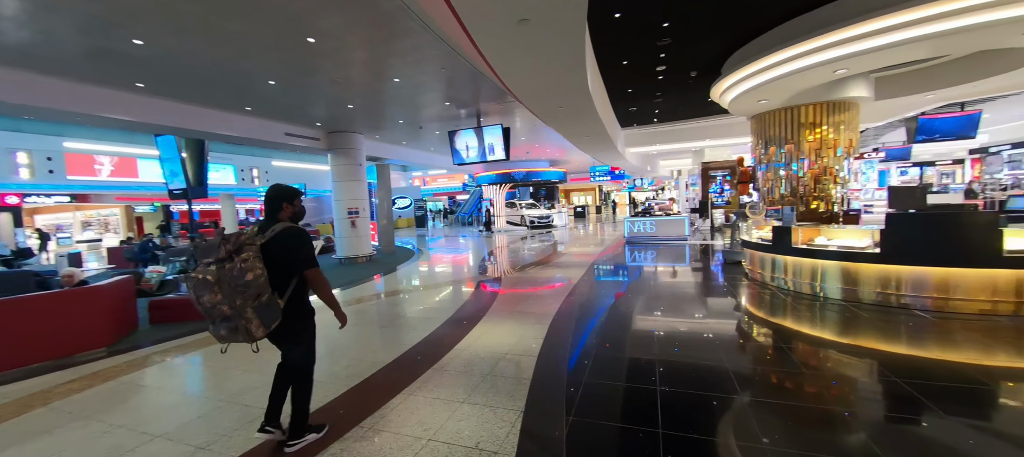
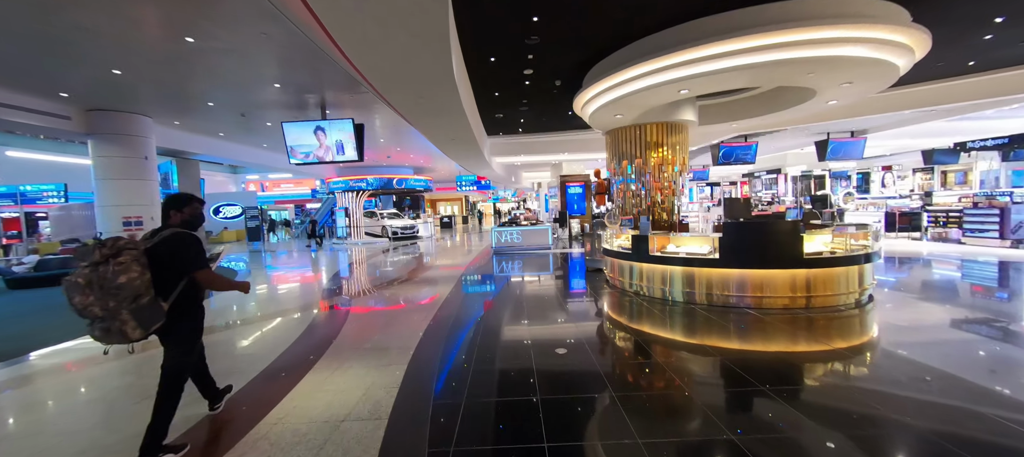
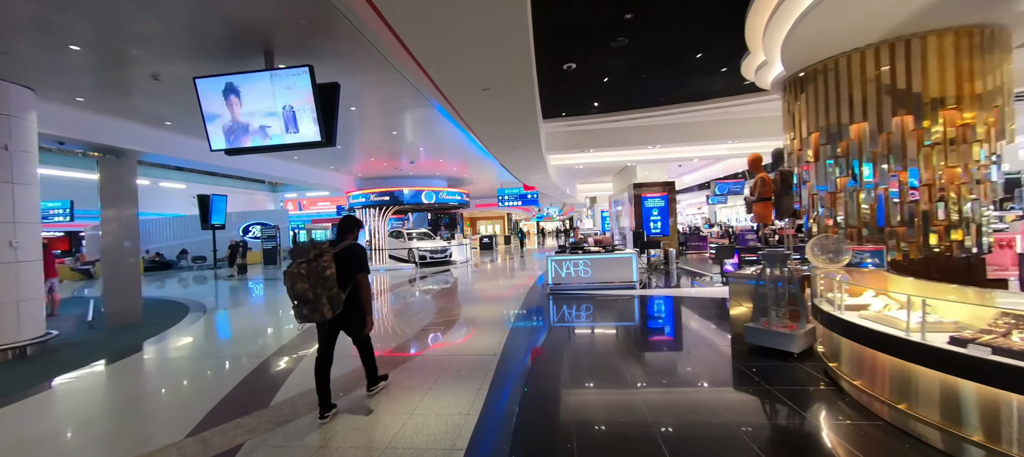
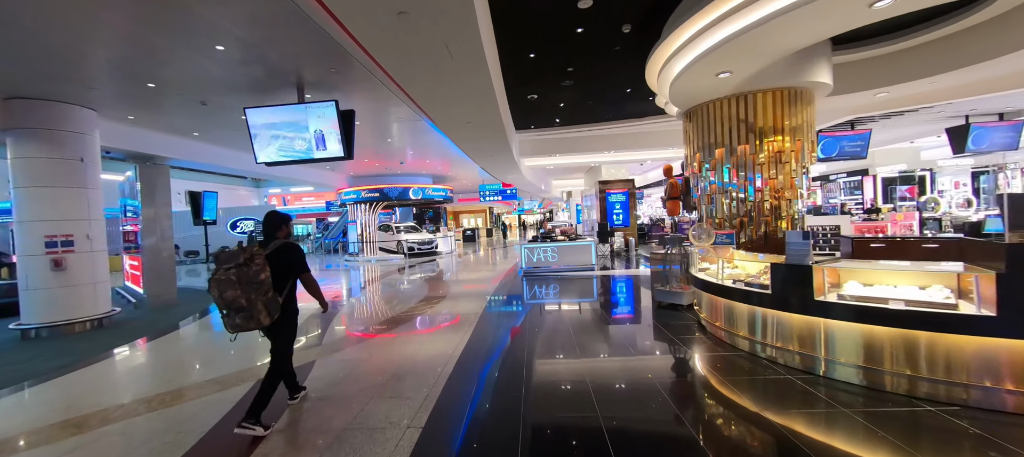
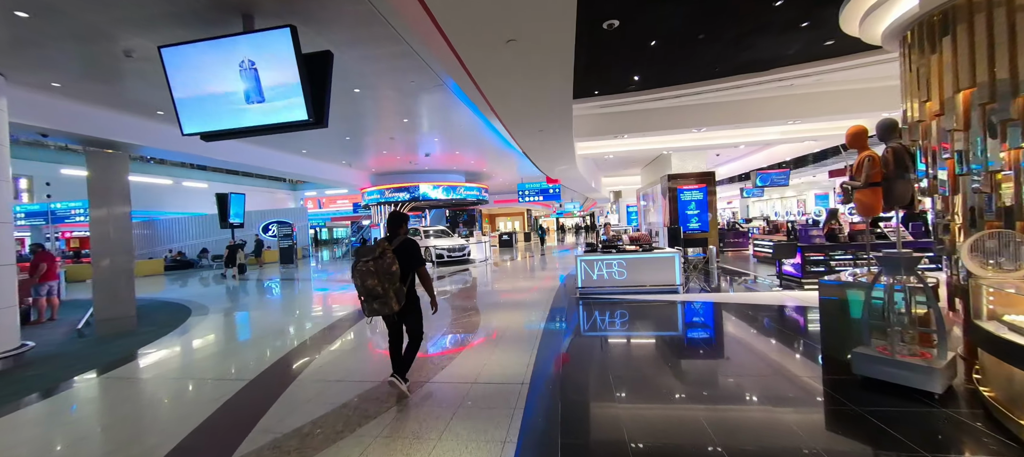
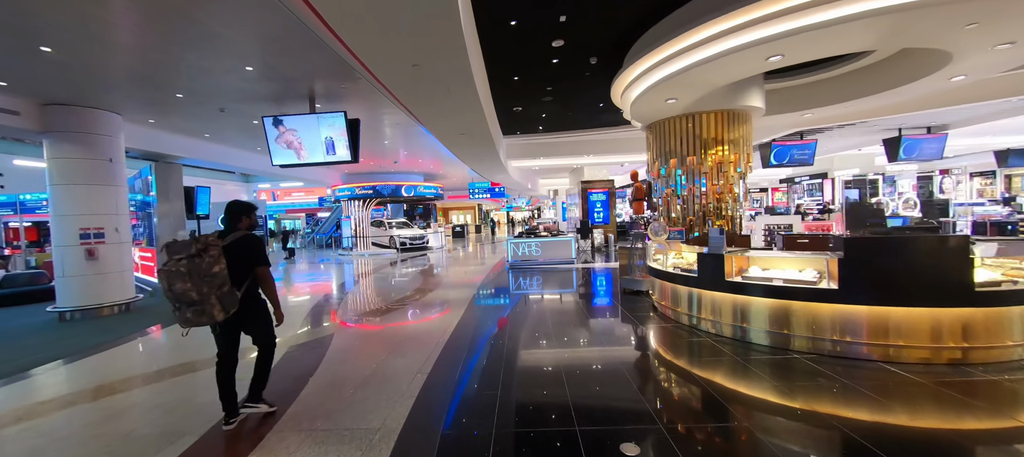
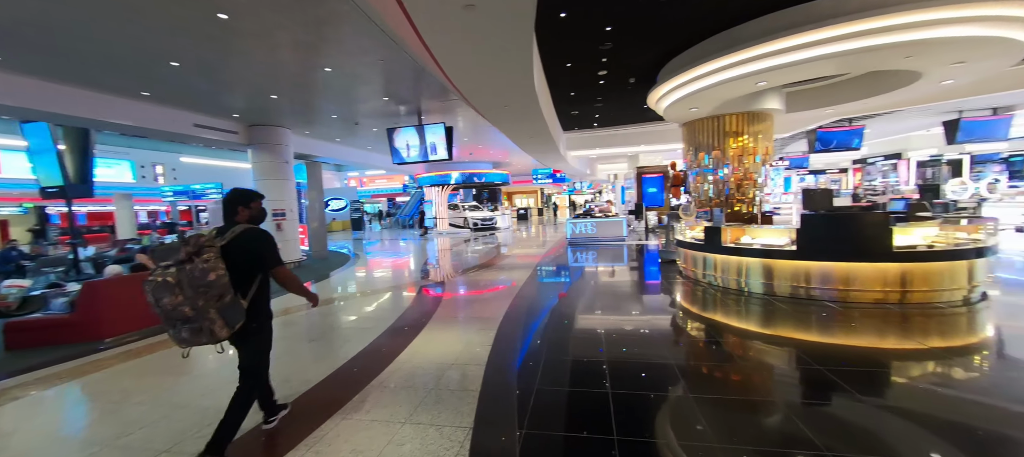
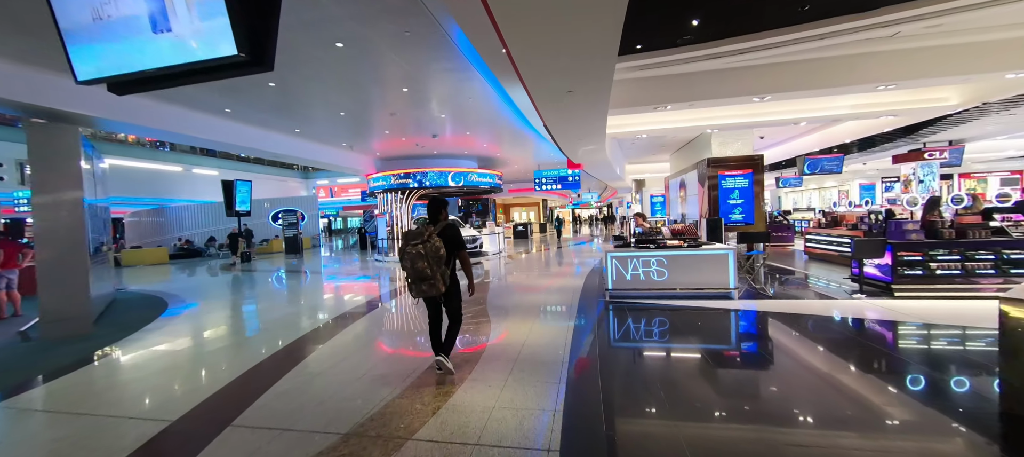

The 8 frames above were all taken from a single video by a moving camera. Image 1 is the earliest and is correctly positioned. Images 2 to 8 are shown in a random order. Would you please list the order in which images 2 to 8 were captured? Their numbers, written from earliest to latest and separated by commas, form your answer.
7, 2, 6, 4, 3, 5, 8
